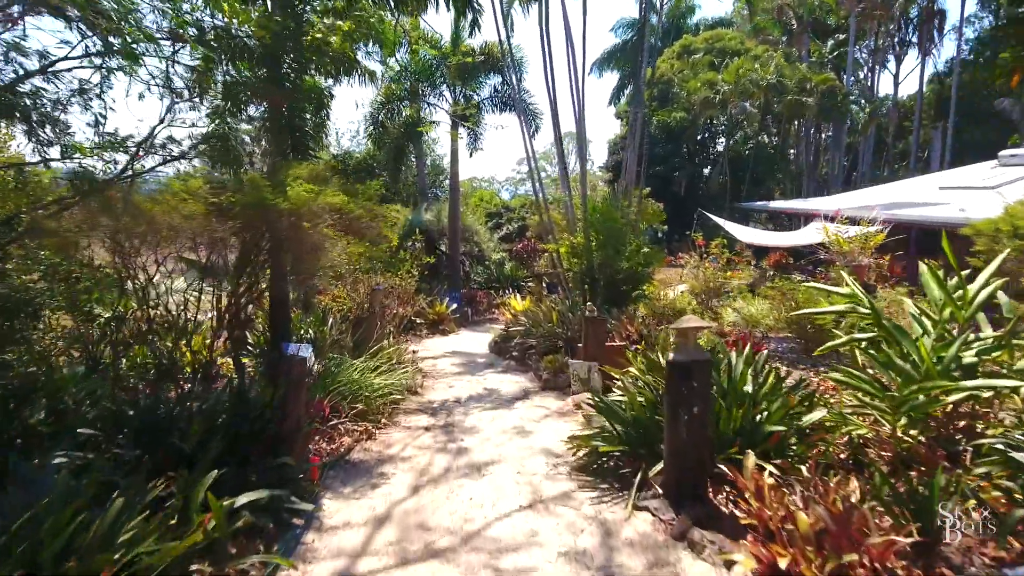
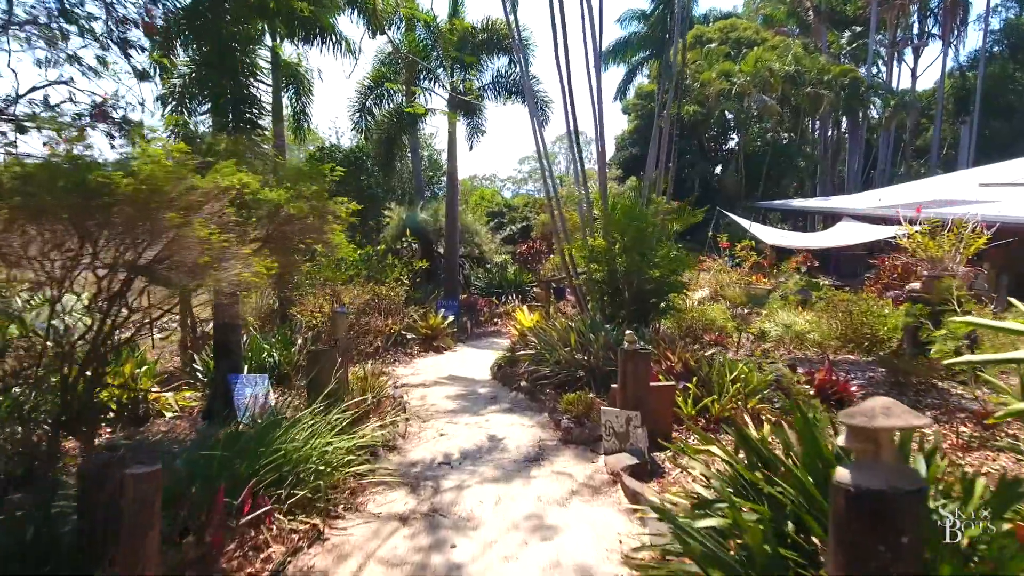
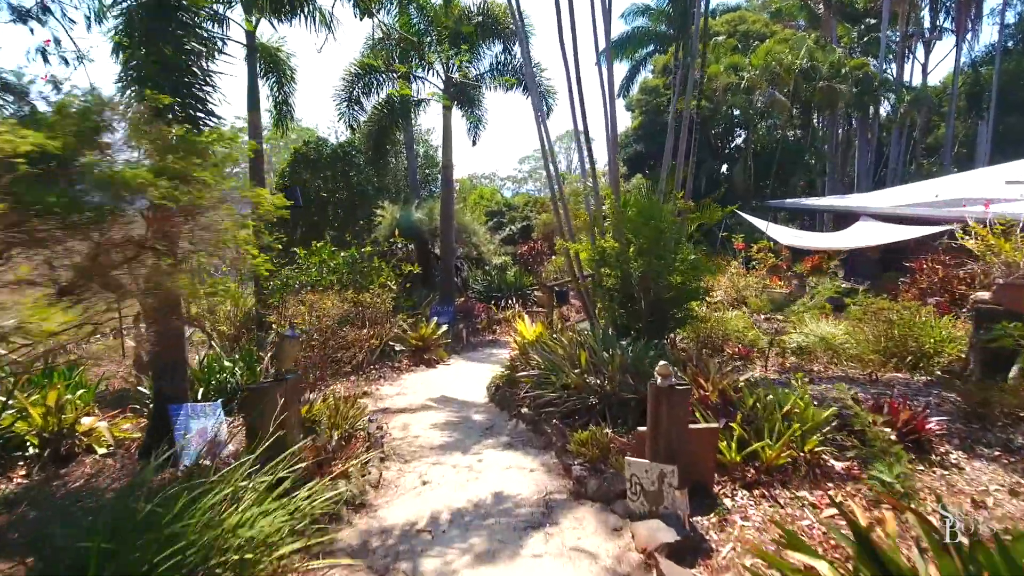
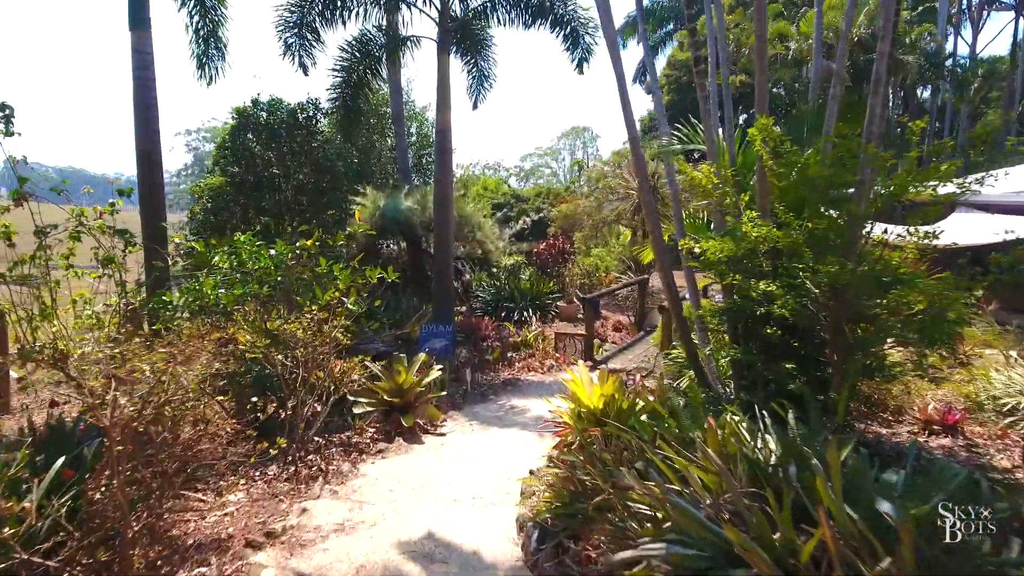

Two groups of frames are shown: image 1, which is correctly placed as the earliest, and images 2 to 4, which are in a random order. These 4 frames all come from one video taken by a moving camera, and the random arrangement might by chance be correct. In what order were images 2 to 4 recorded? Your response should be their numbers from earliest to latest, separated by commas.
2, 3, 4
